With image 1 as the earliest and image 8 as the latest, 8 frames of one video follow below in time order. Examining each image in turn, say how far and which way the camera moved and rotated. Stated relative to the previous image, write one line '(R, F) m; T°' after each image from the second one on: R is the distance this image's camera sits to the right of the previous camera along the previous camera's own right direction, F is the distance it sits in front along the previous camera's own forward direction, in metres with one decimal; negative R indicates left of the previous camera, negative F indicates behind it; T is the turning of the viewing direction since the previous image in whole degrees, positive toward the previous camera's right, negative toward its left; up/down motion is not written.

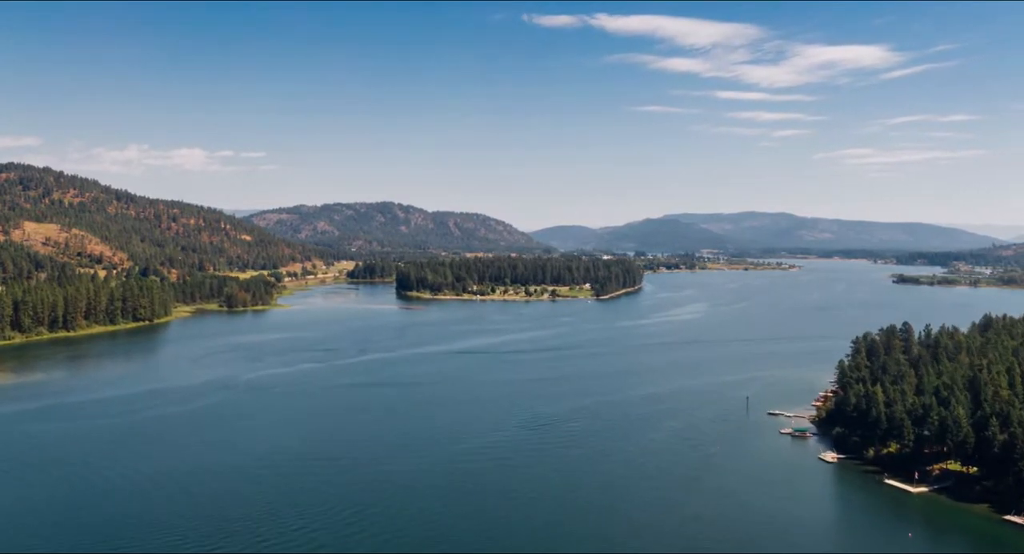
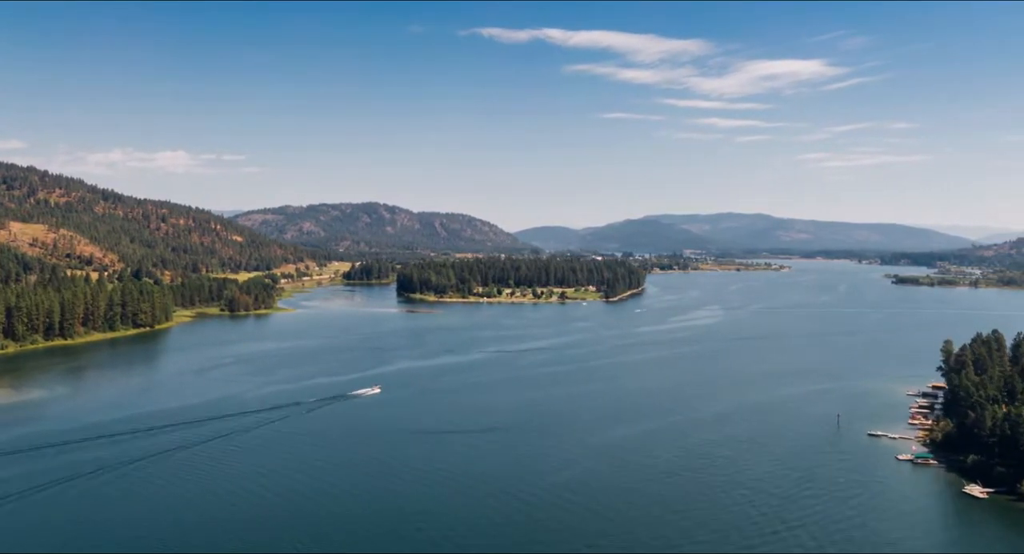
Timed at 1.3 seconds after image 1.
(-2.4, +2.9) m; +1°
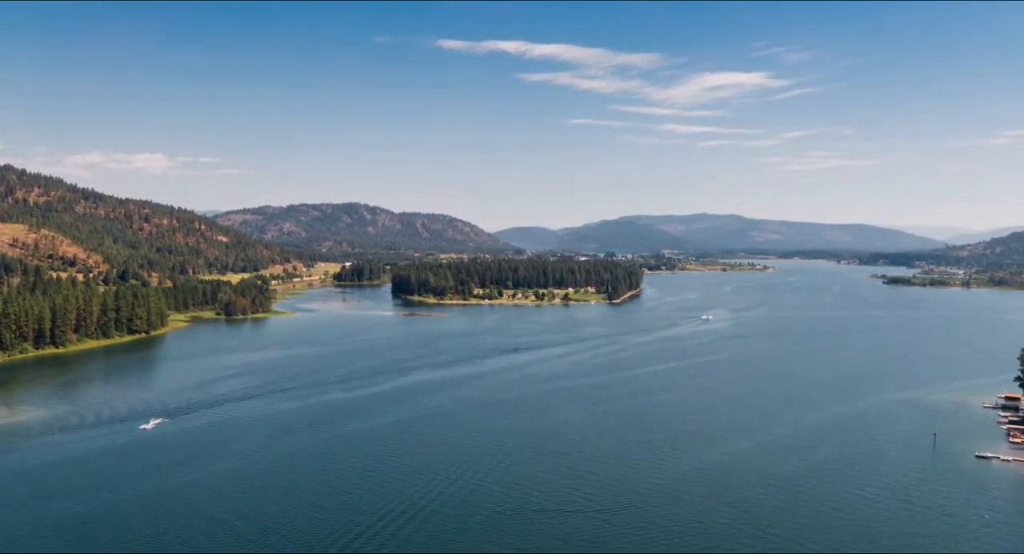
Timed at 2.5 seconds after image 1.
(-2.3, +2.6) m; +1°
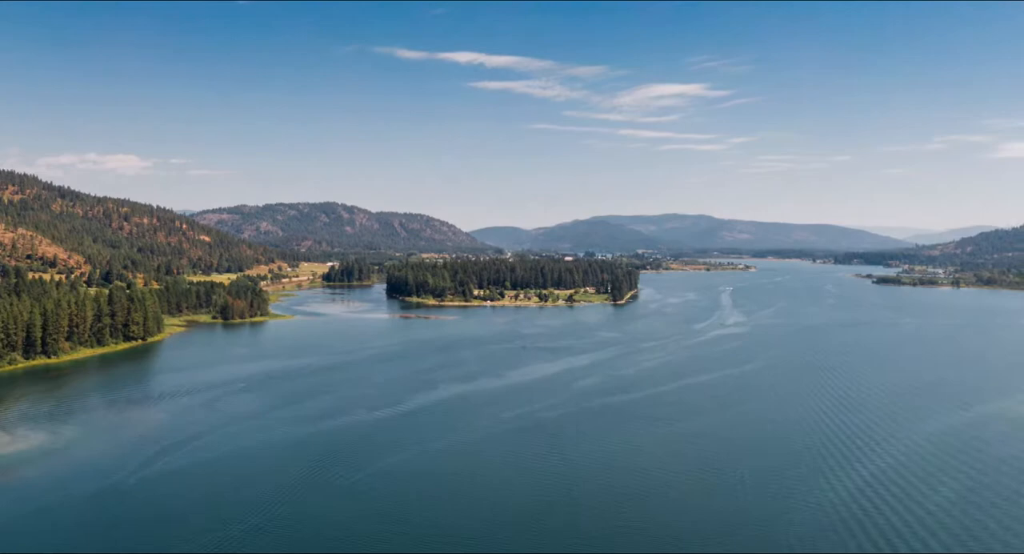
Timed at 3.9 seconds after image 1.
(-2.6, +2.9) m; +1°
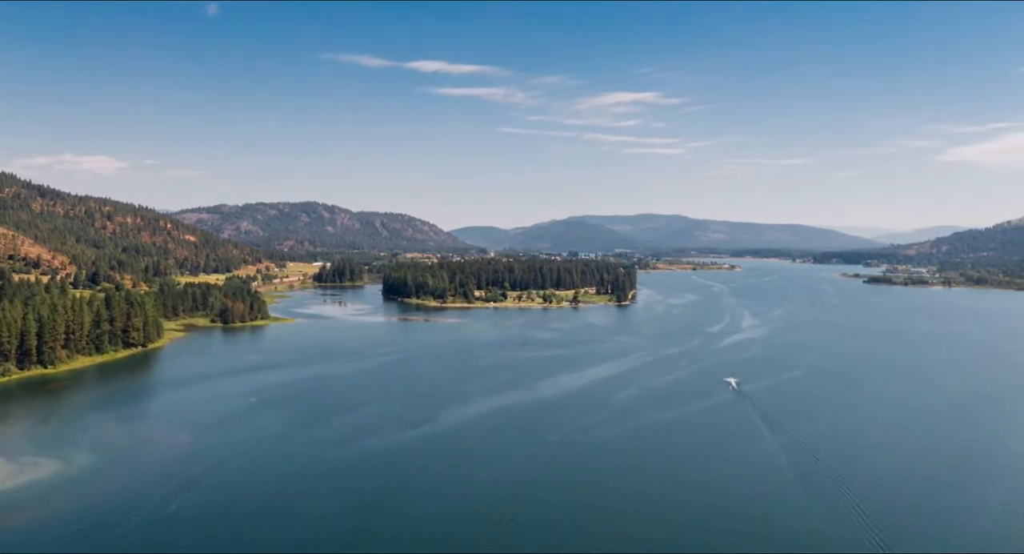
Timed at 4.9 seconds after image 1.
(-2.3, +2.4) m; +1°
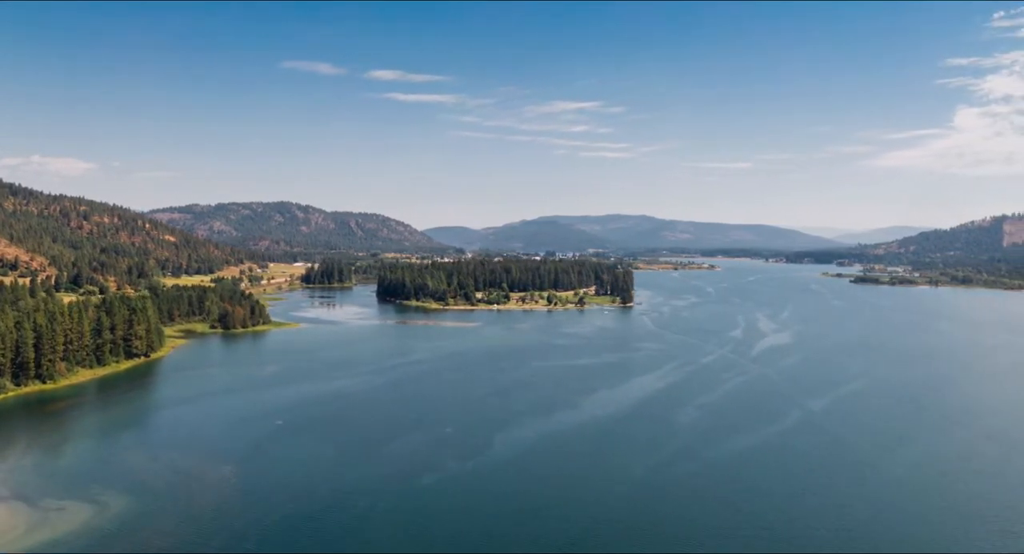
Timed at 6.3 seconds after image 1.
(-2.9, +2.9) m; +2°
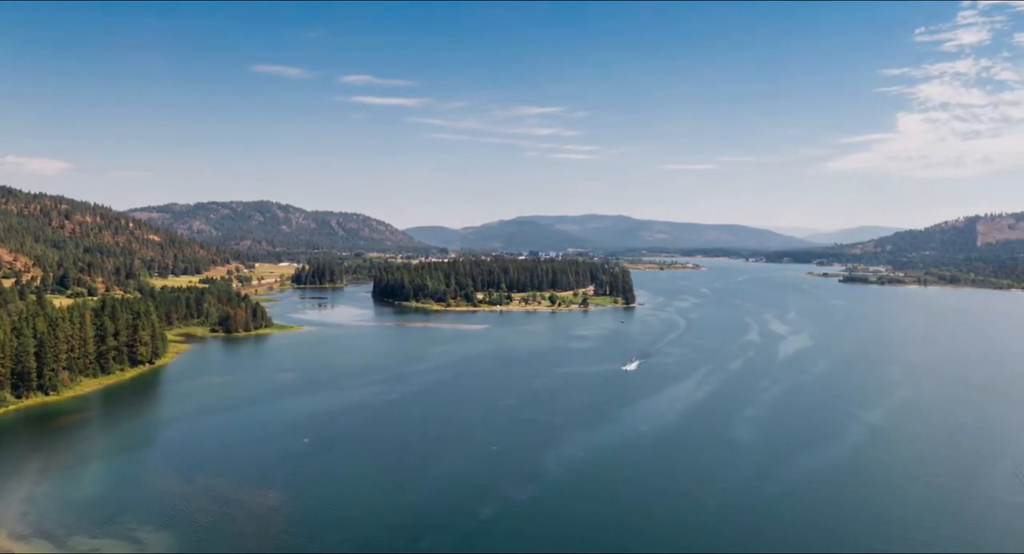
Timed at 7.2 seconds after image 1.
(-2.1, +2.0) m; +1°
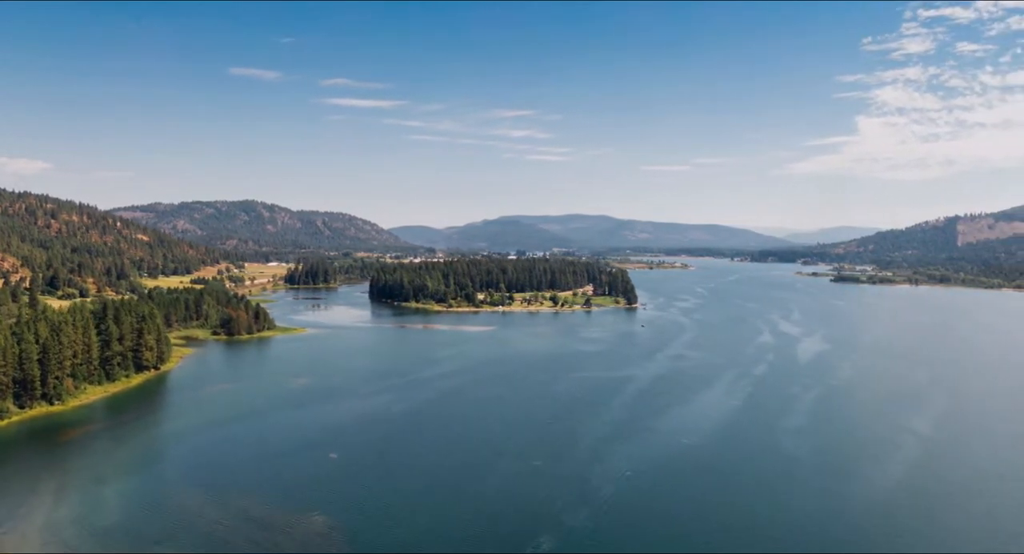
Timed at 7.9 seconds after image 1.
(-1.6, +1.4) m; +1°
